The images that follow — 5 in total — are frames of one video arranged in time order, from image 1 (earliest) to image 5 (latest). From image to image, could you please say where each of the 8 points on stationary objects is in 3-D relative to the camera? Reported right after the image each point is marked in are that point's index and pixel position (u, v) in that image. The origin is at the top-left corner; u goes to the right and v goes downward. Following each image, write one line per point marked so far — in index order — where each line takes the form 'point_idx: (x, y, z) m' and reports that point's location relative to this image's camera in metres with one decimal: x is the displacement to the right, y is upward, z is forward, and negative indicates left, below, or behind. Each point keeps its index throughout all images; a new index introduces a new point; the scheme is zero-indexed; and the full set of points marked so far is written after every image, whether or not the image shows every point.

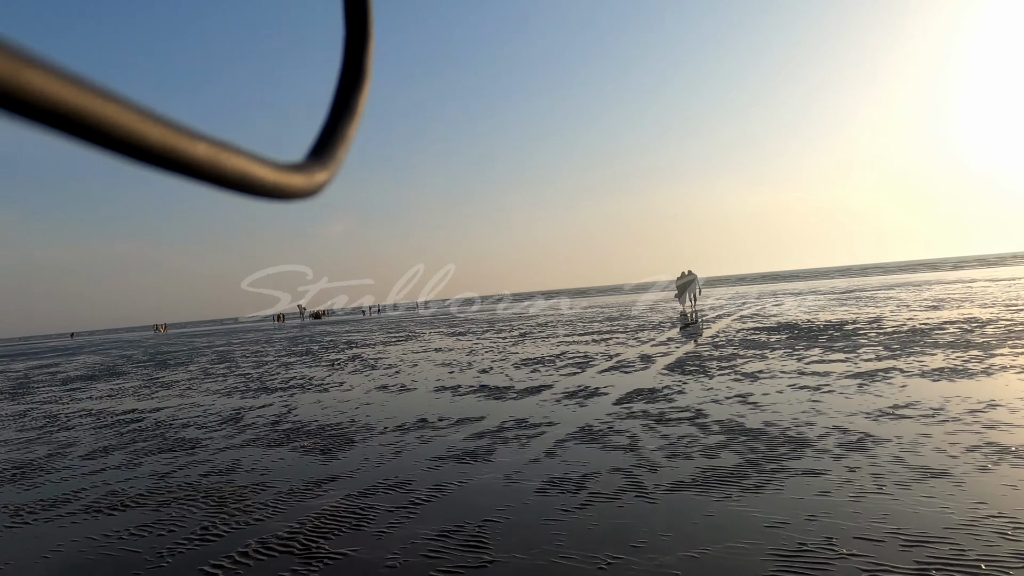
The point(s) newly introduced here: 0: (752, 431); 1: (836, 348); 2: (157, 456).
0: (+2.6, -1.6, +6.7) m
1: (+6.9, -1.3, +12.9) m
2: (-4.6, -2.2, +7.9) m
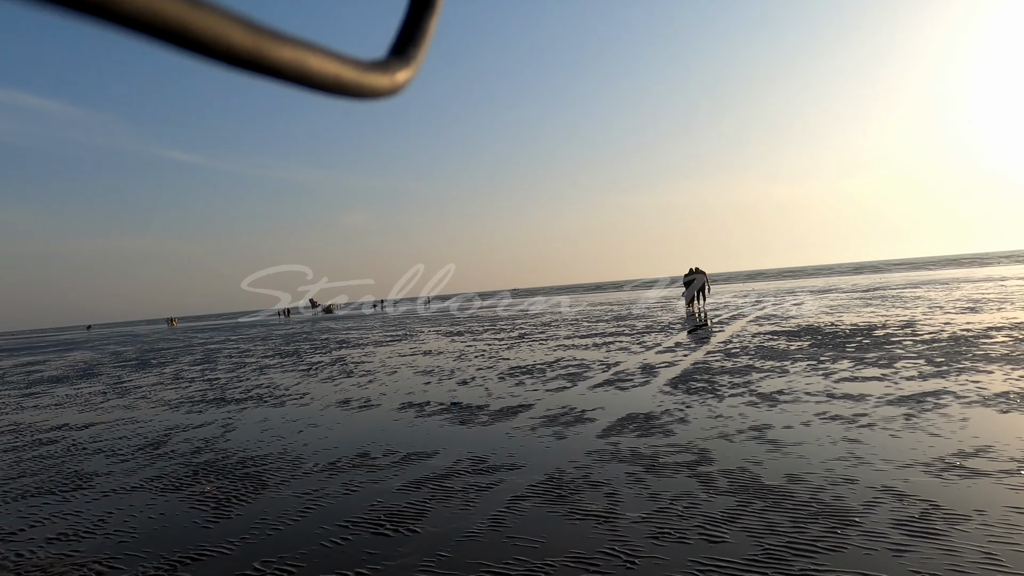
0: (+2.1, -1.7, +5.0) m
1: (+6.5, -1.3, +11.1) m
2: (-5.1, -2.2, +6.4) m
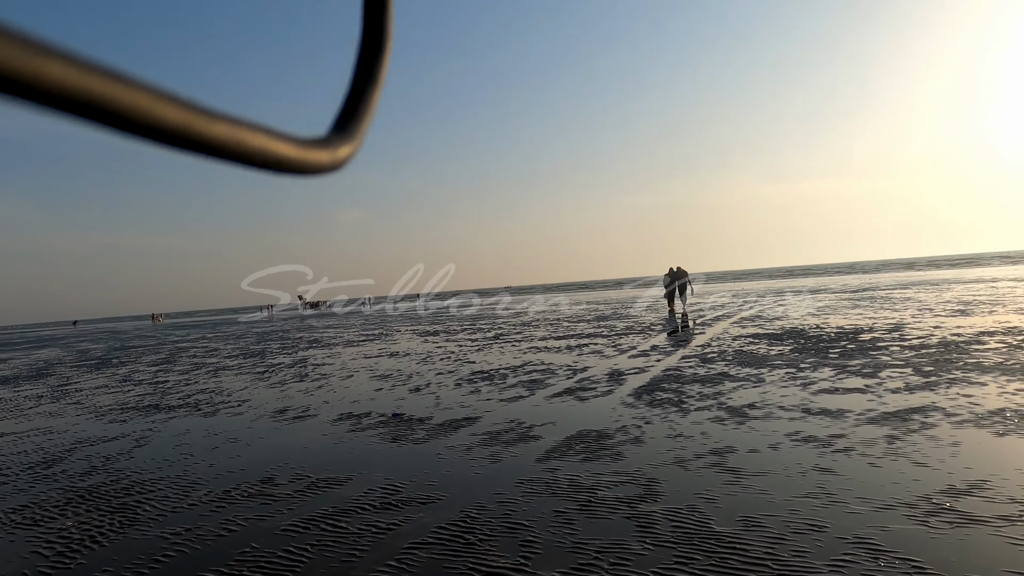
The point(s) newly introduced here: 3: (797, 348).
0: (+1.4, -1.7, +4.0) m
1: (+5.7, -1.4, +10.2) m
2: (-5.9, -2.2, +5.4) m
3: (+6.3, -1.3, +13.4) m
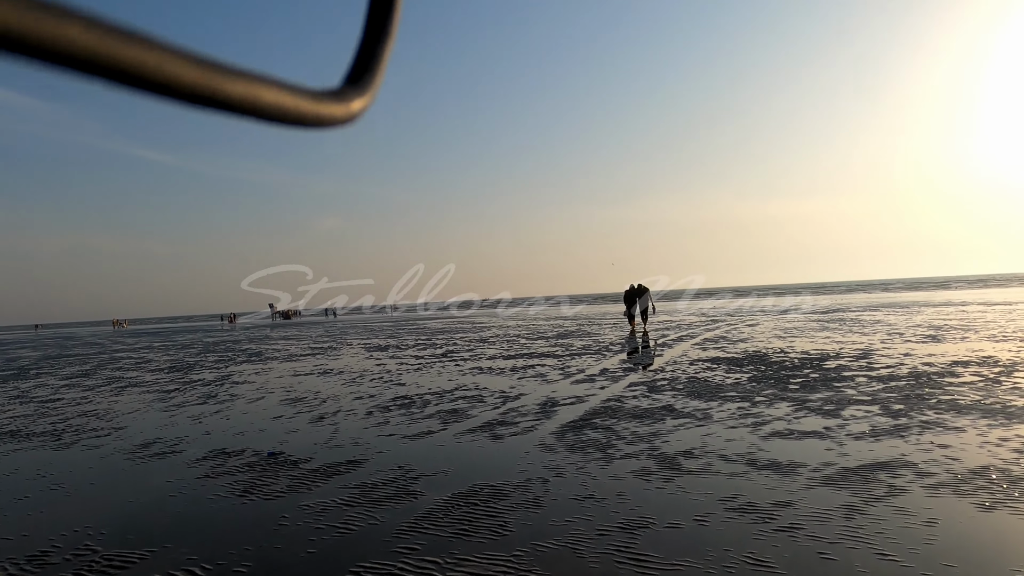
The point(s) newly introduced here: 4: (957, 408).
0: (+0.3, -1.8, +2.6) m
1: (+4.4, -1.7, +8.9) m
2: (-7.0, -2.2, +3.7) m
3: (+4.9, -1.7, +12.1) m
4: (+6.0, -1.6, +8.2) m
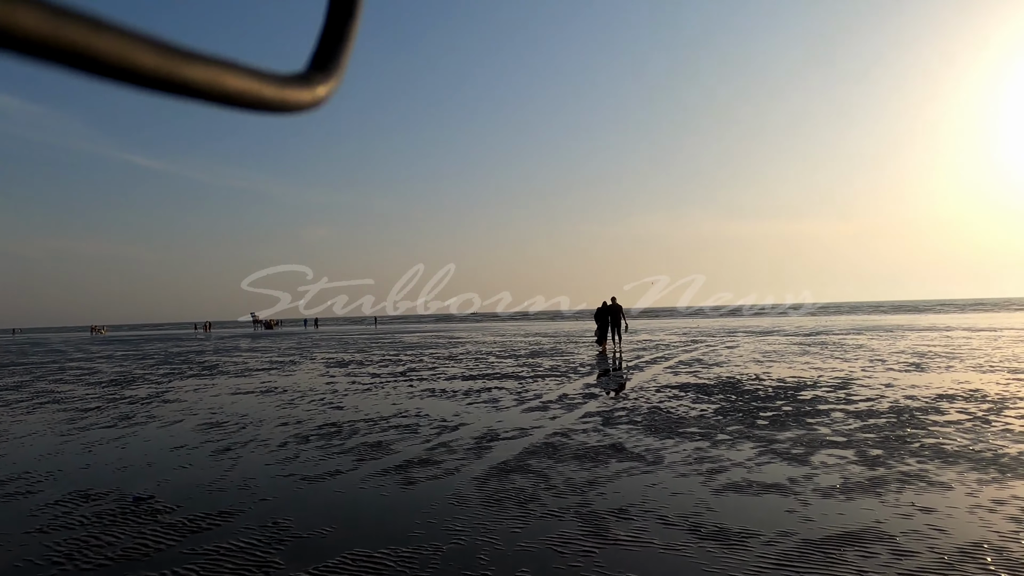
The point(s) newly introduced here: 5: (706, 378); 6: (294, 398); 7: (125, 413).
0: (-0.5, -1.9, +1.5) m
1: (+3.4, -2.1, +7.9) m
2: (-7.9, -2.2, +2.4) m
3: (+3.8, -2.2, +11.0) m
4: (+5.1, -2.0, +7.2) m
5: (+5.1, -2.3, +15.9) m
6: (-5.1, -2.6, +14.7) m
7: (-8.1, -2.7, +13.1) m
